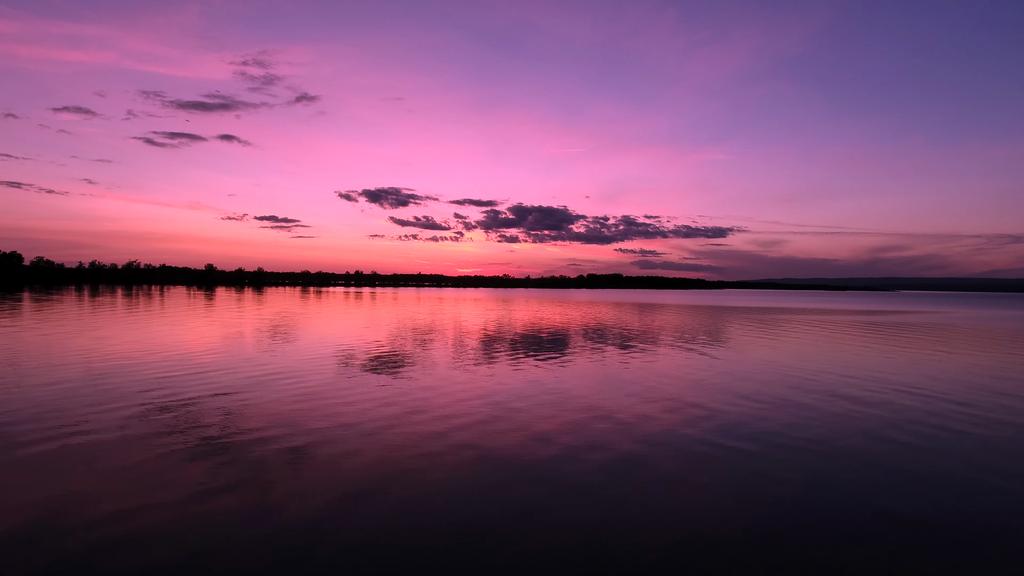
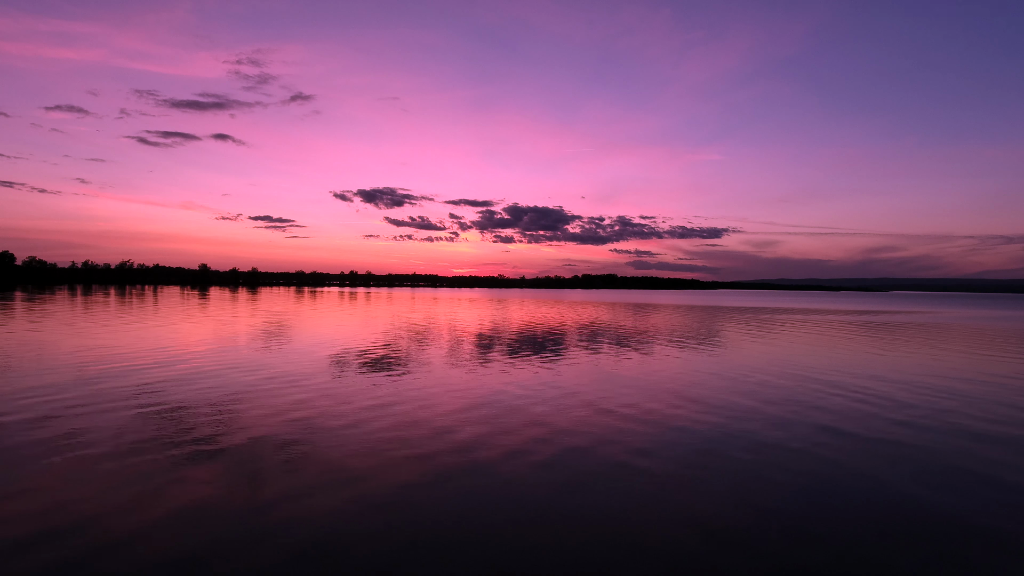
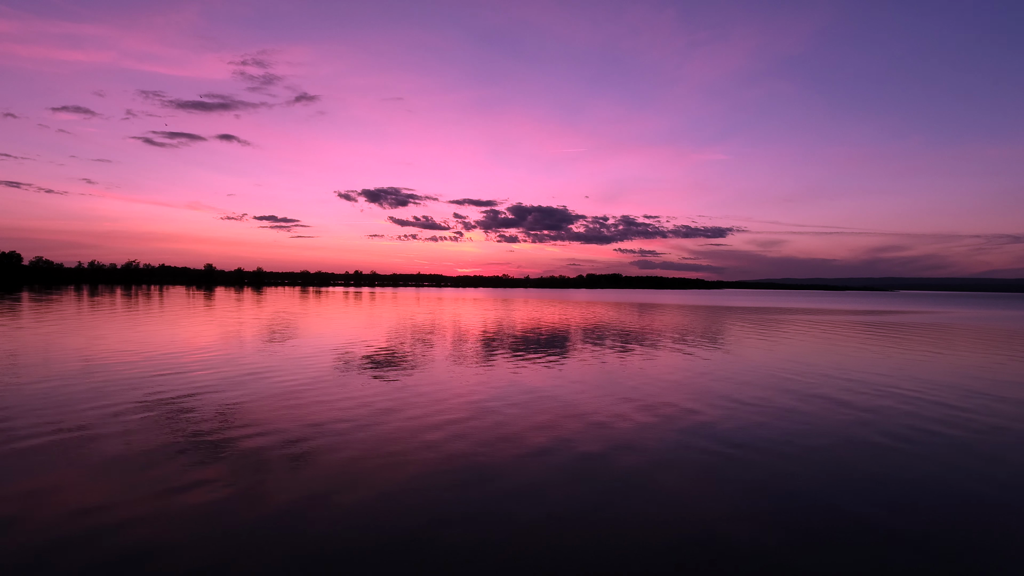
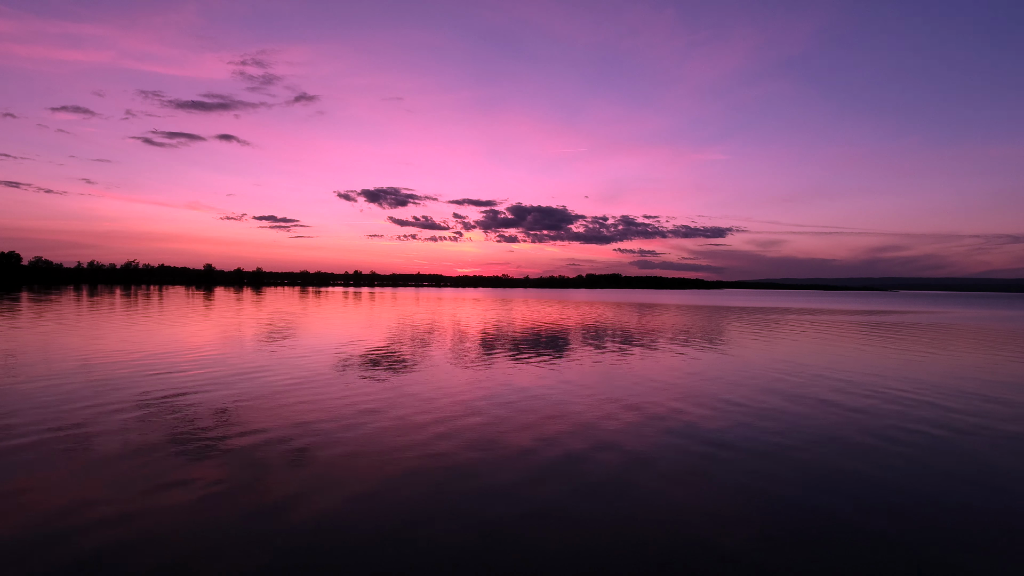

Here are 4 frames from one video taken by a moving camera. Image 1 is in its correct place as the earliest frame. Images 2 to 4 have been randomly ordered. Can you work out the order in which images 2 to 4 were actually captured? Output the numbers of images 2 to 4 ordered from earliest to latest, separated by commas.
3, 4, 2
